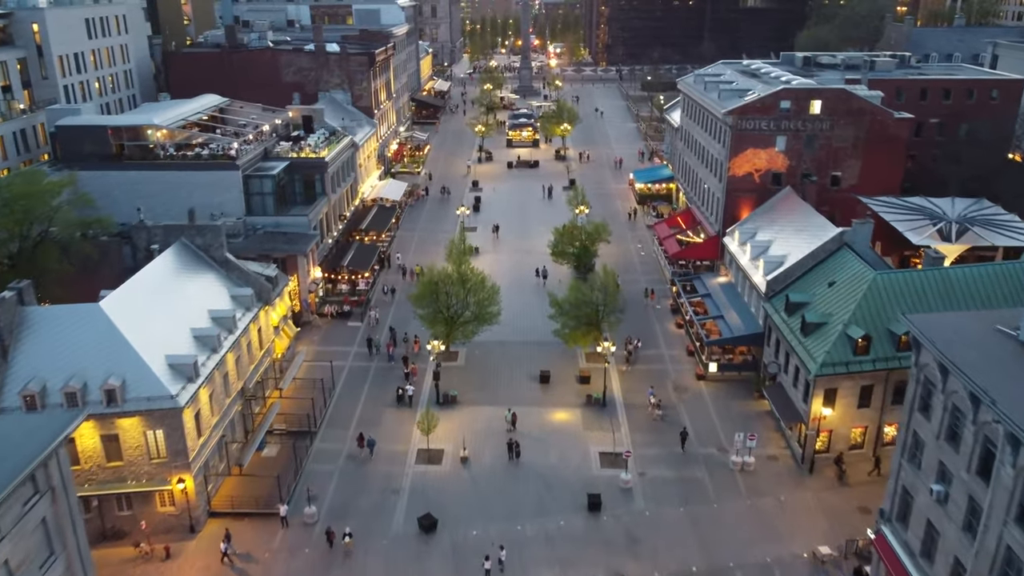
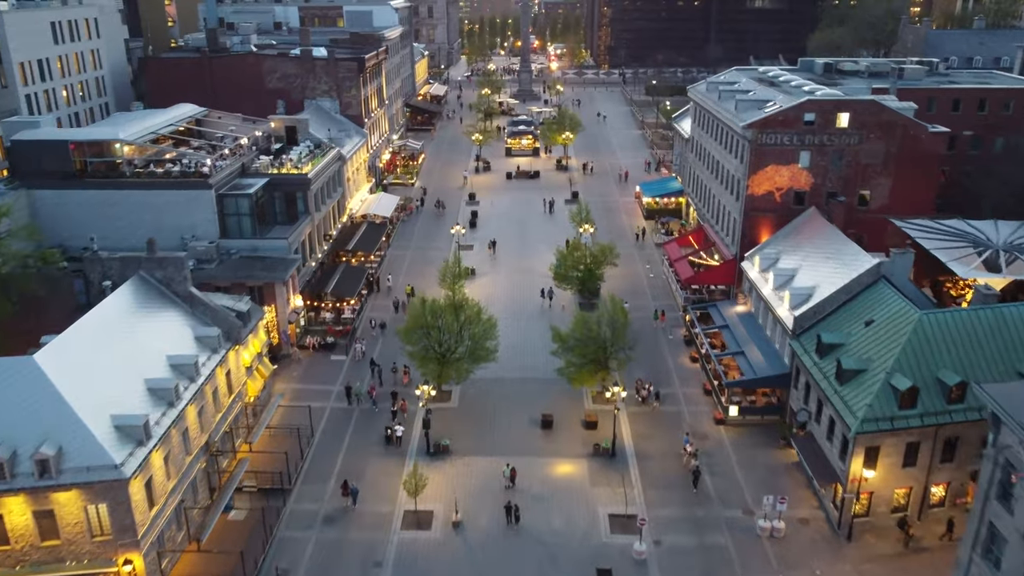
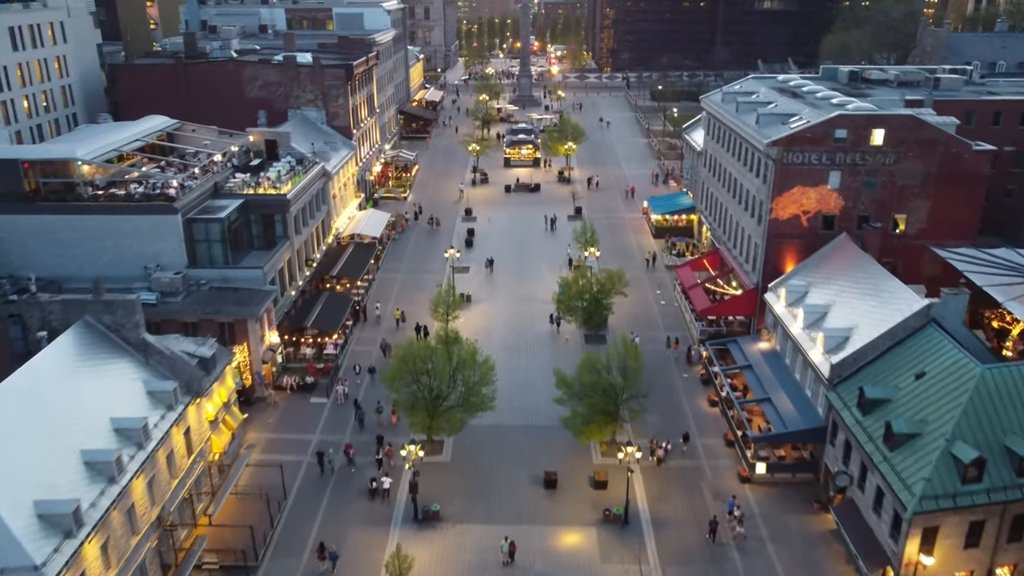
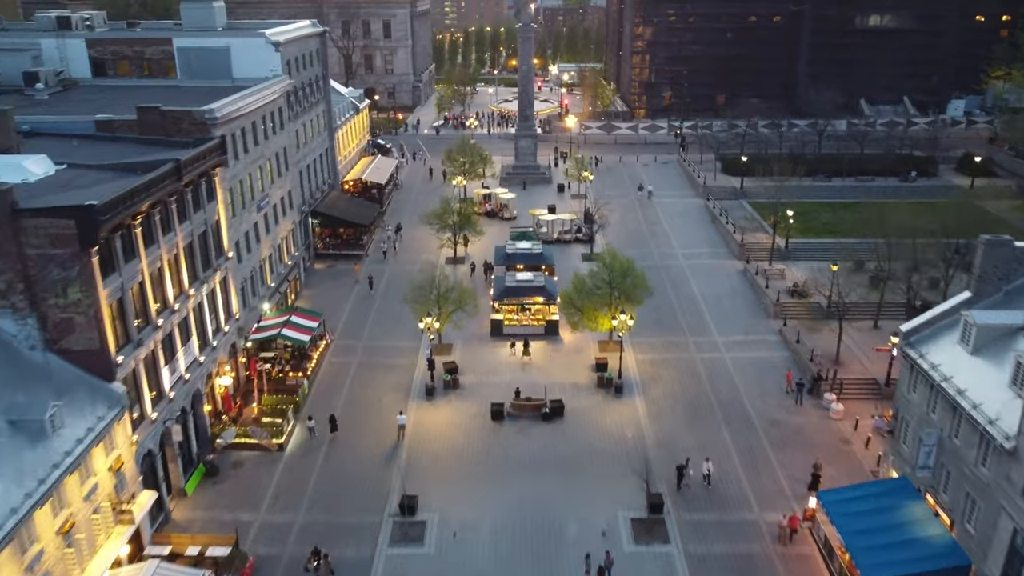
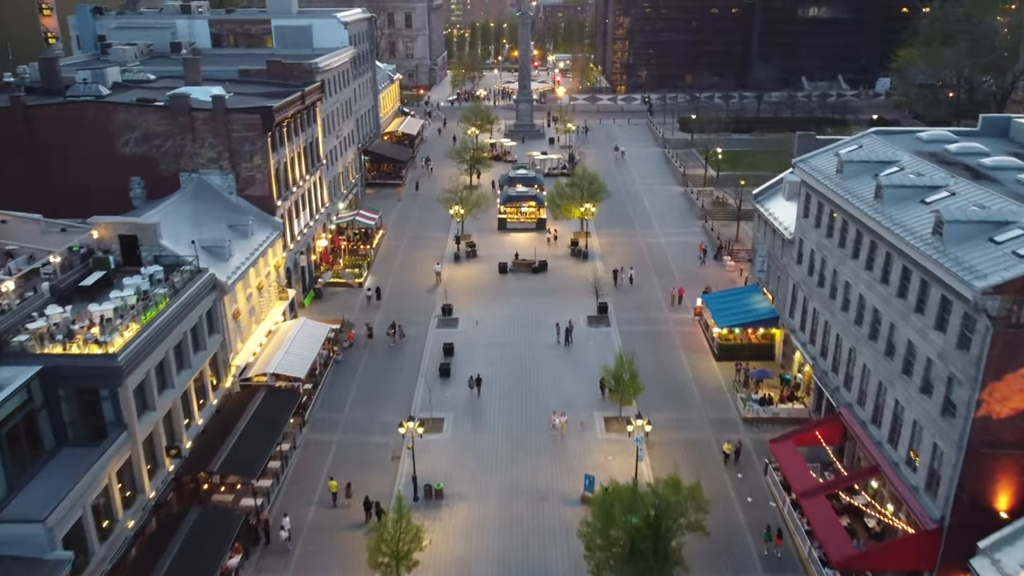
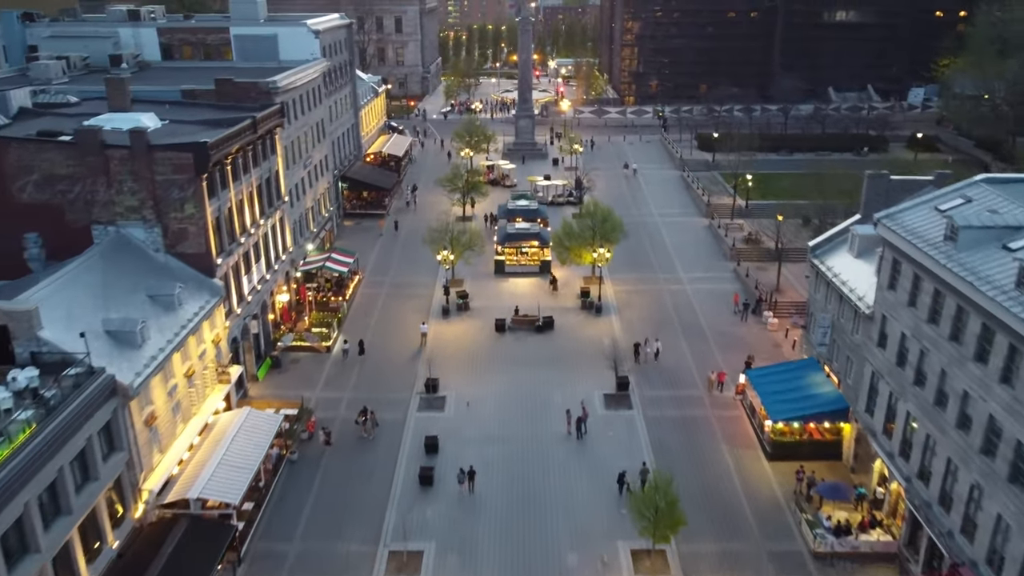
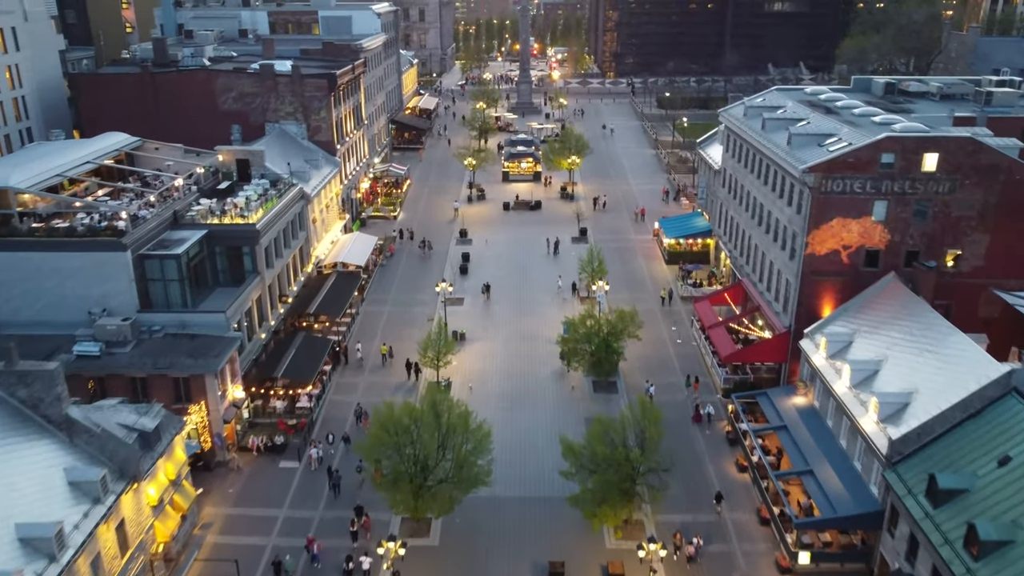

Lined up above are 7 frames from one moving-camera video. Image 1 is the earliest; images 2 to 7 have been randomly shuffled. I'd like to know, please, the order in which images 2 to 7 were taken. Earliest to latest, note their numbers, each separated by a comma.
2, 3, 7, 5, 6, 4
